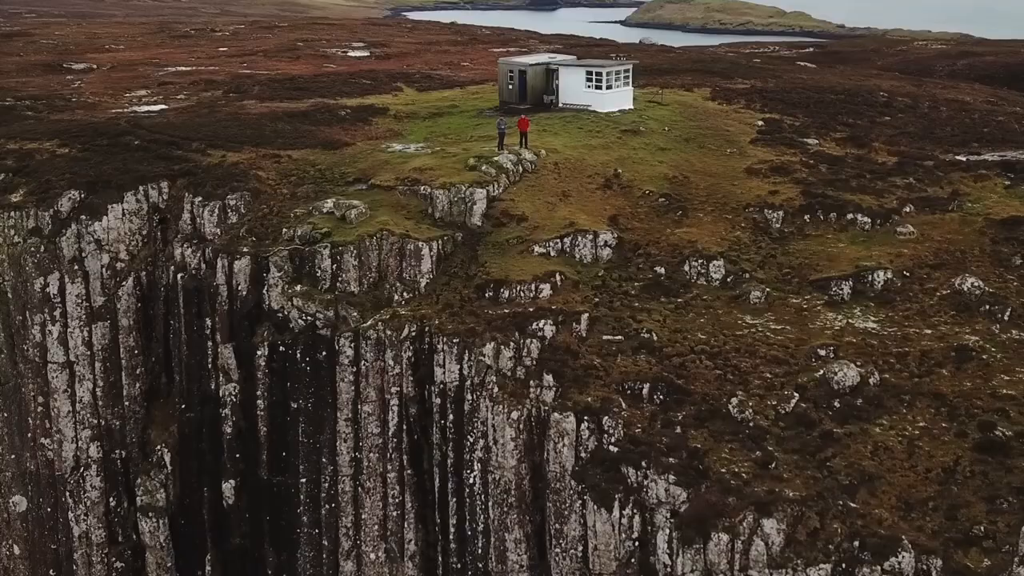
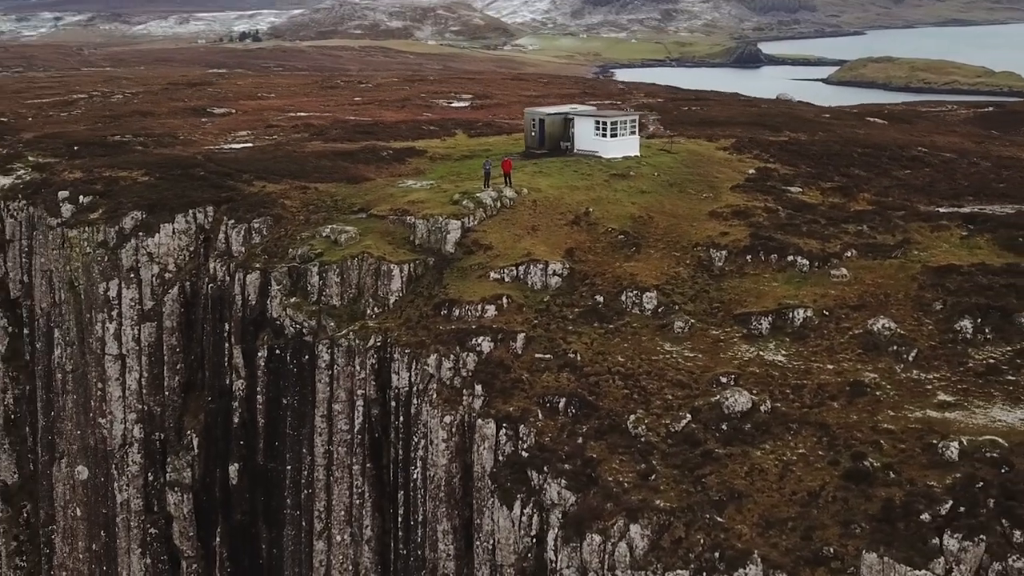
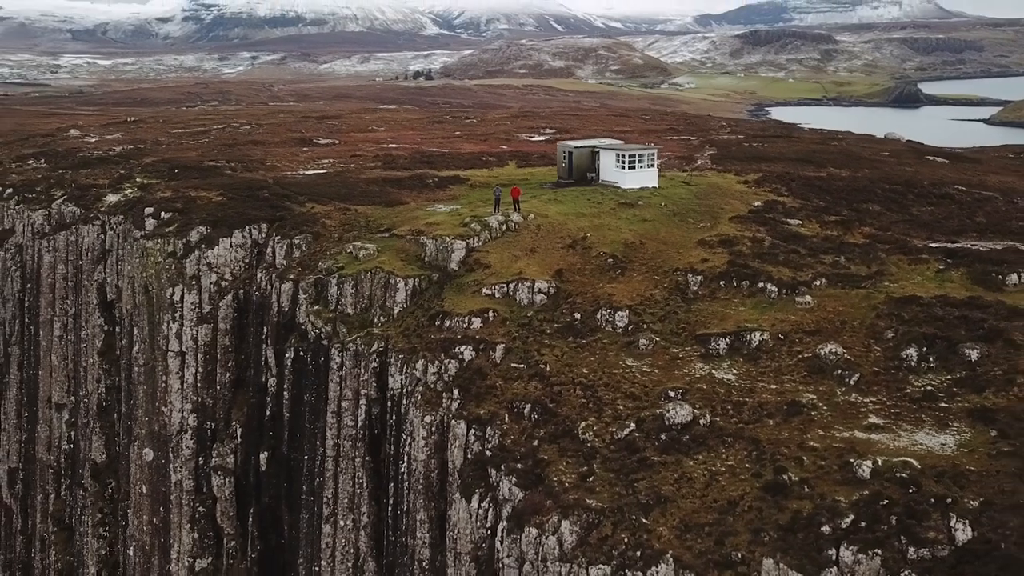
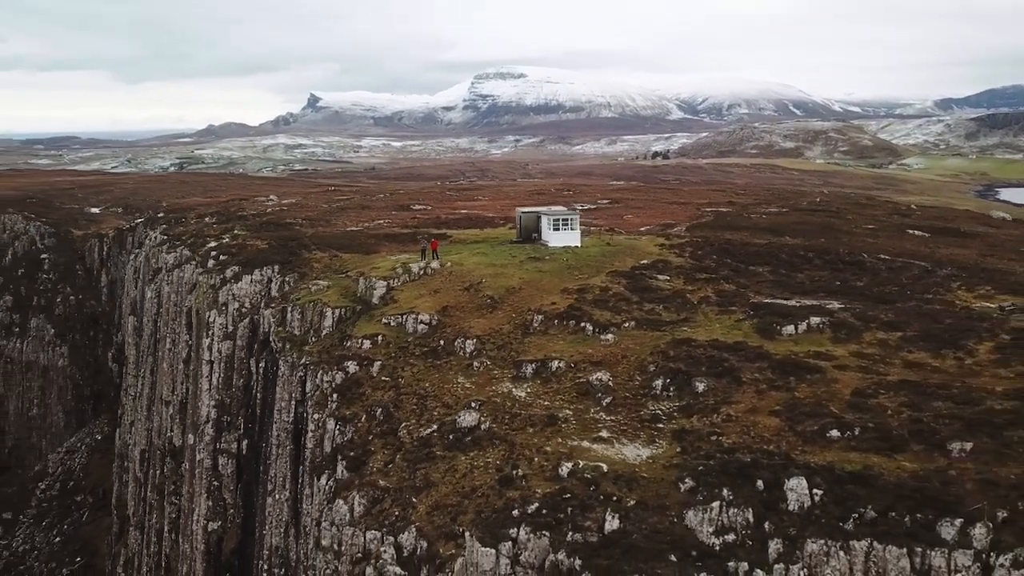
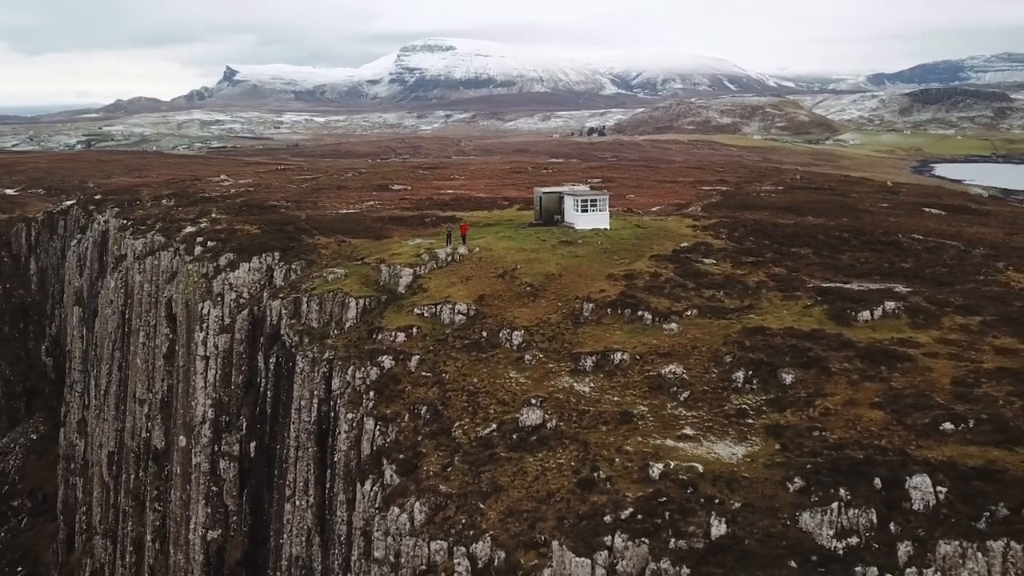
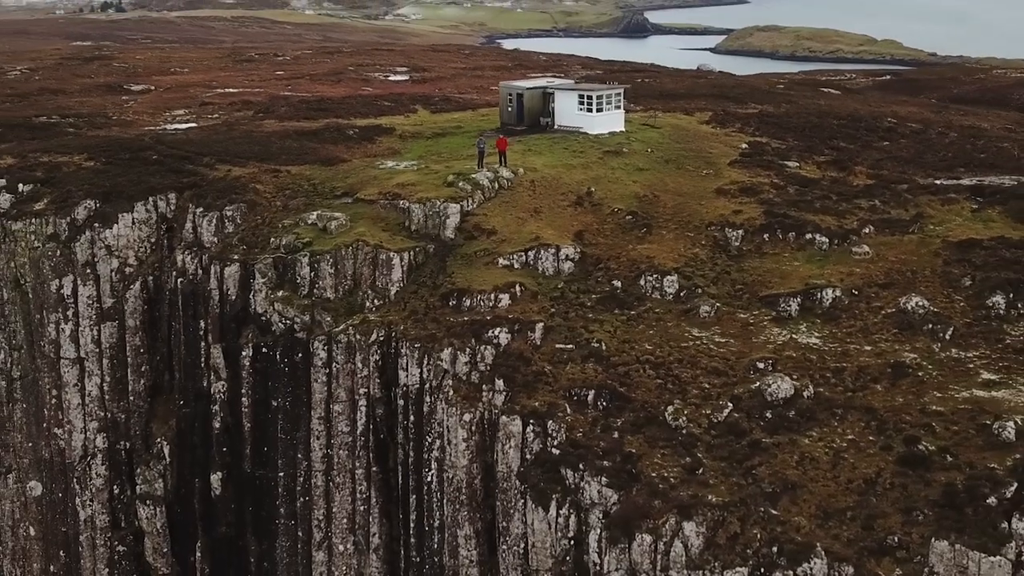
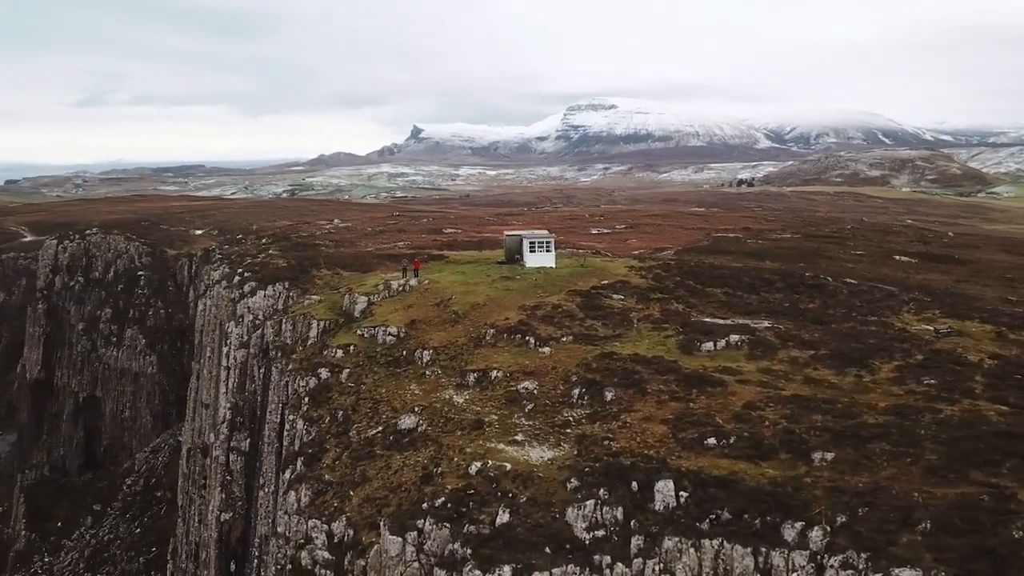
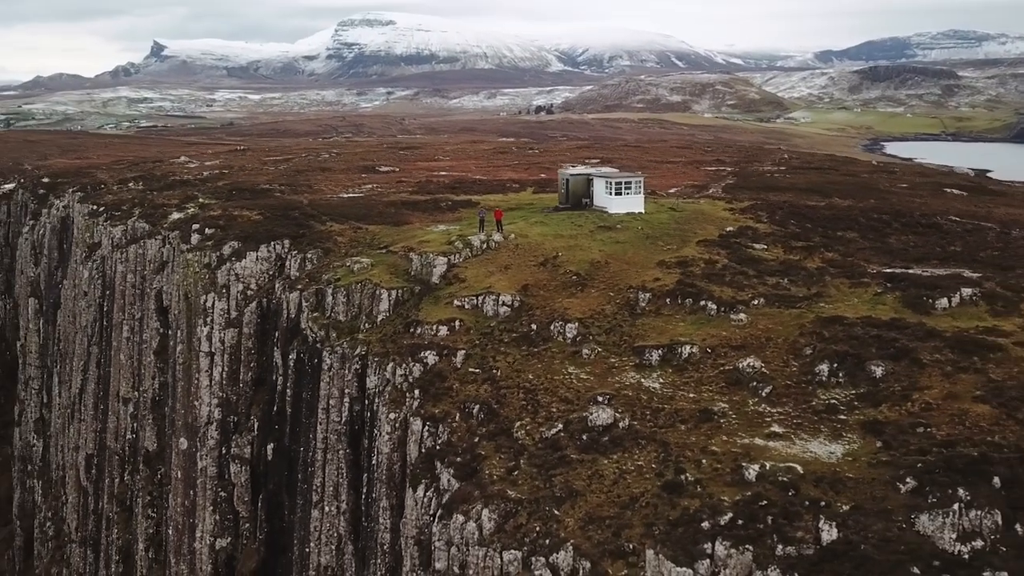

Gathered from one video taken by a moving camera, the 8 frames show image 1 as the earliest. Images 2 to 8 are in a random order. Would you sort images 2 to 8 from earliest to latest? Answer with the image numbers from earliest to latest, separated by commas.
6, 2, 3, 8, 5, 4, 7
